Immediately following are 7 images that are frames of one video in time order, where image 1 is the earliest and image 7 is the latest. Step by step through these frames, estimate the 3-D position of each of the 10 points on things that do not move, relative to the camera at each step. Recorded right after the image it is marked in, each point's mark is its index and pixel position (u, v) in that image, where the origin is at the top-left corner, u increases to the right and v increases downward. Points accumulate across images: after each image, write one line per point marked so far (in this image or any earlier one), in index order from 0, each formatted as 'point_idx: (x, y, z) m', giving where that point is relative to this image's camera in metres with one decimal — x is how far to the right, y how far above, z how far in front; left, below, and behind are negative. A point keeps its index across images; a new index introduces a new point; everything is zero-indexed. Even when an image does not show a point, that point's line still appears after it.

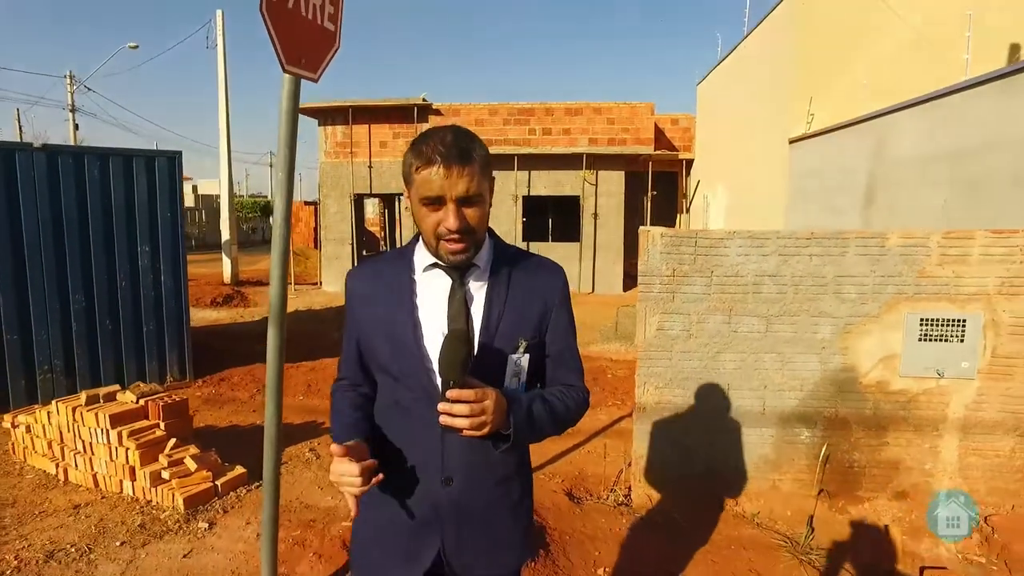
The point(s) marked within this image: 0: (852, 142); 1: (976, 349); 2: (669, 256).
0: (+4.2, +1.8, +8.0) m
1: (+3.0, -0.4, +4.2) m
2: (+1.0, +0.2, +4.3) m
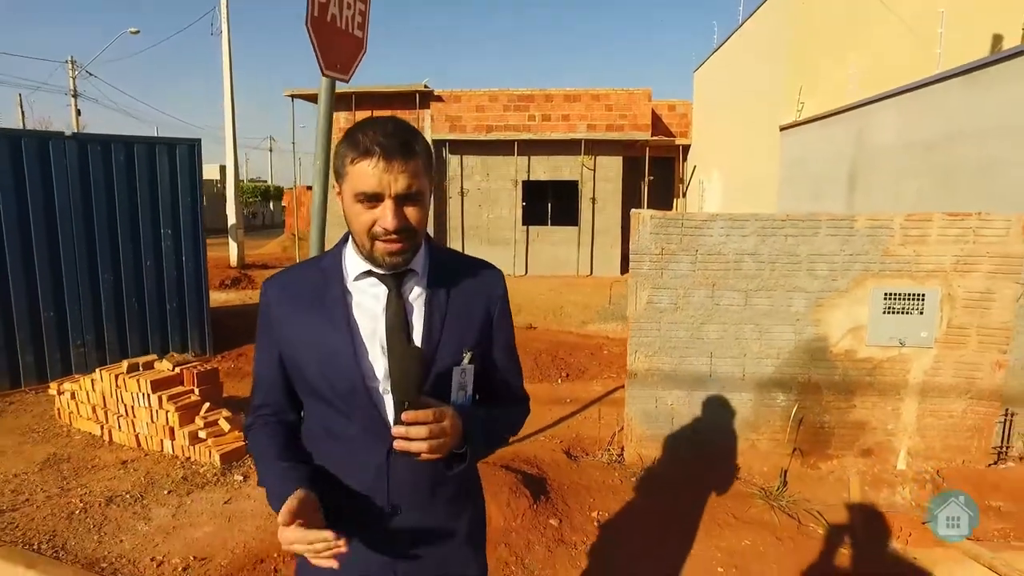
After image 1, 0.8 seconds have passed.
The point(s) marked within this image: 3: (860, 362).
0: (+4.2, +2.1, +8.4) m
1: (+3.0, -0.2, +4.7) m
2: (+1.1, +0.4, +4.7) m
3: (+2.6, -0.5, +4.7) m
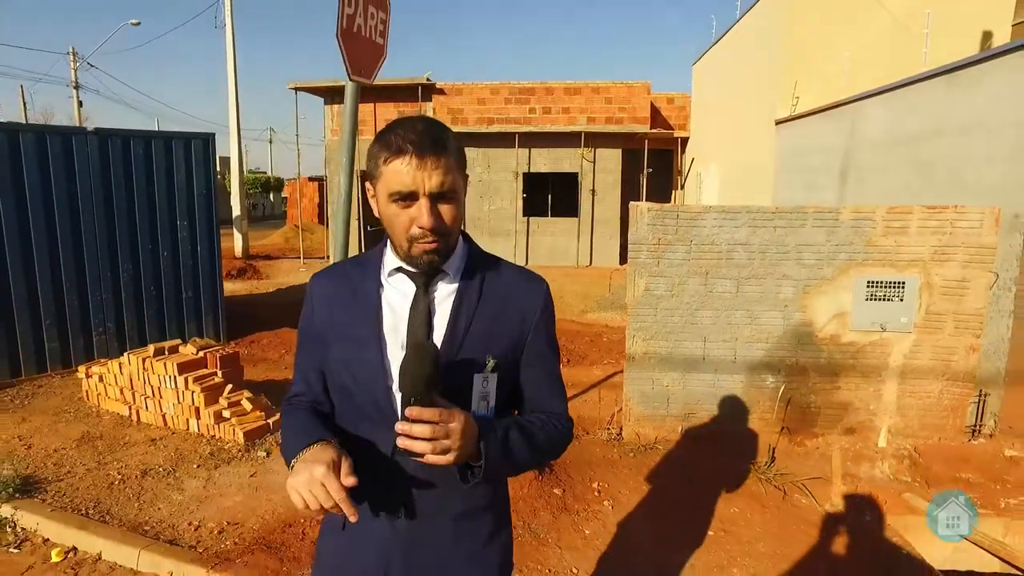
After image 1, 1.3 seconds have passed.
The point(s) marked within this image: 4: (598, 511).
0: (+4.3, +2.2, +8.7) m
1: (+3.1, -0.1, +5.0) m
2: (+1.1, +0.5, +5.0) m
3: (+2.6, -0.5, +5.1) m
4: (+0.5, -1.4, +4.2) m
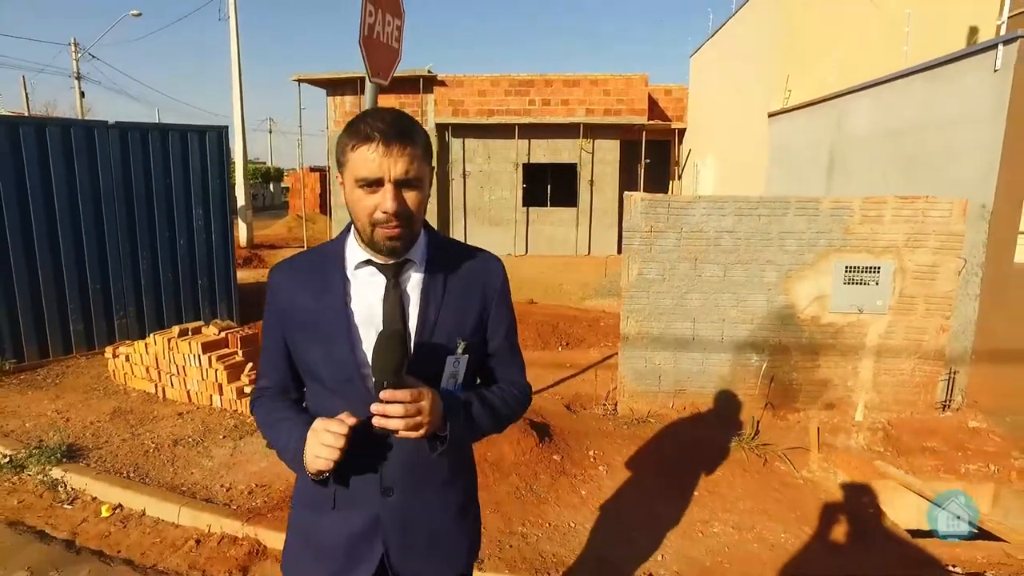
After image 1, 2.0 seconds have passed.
0: (+4.3, +2.4, +9.1) m
1: (+3.1, 0.0, +5.4) m
2: (+1.1, +0.6, +5.4) m
3: (+2.6, -0.3, +5.5) m
4: (+0.6, -1.3, +4.5) m
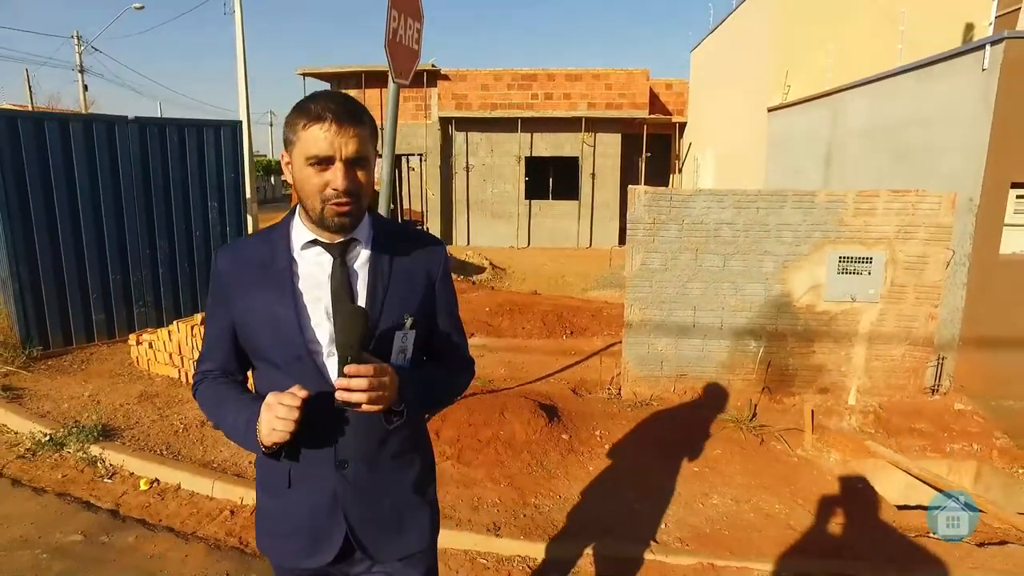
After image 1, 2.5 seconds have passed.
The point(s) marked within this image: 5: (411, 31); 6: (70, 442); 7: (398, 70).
0: (+4.4, +2.5, +9.3) m
1: (+3.2, +0.1, +5.6) m
2: (+1.2, +0.7, +5.7) m
3: (+2.7, -0.2, +5.7) m
4: (+0.7, -1.2, +4.8) m
5: (-0.6, +1.6, +4.0) m
6: (-3.3, -1.1, +4.8) m
7: (-0.7, +1.3, +3.8) m
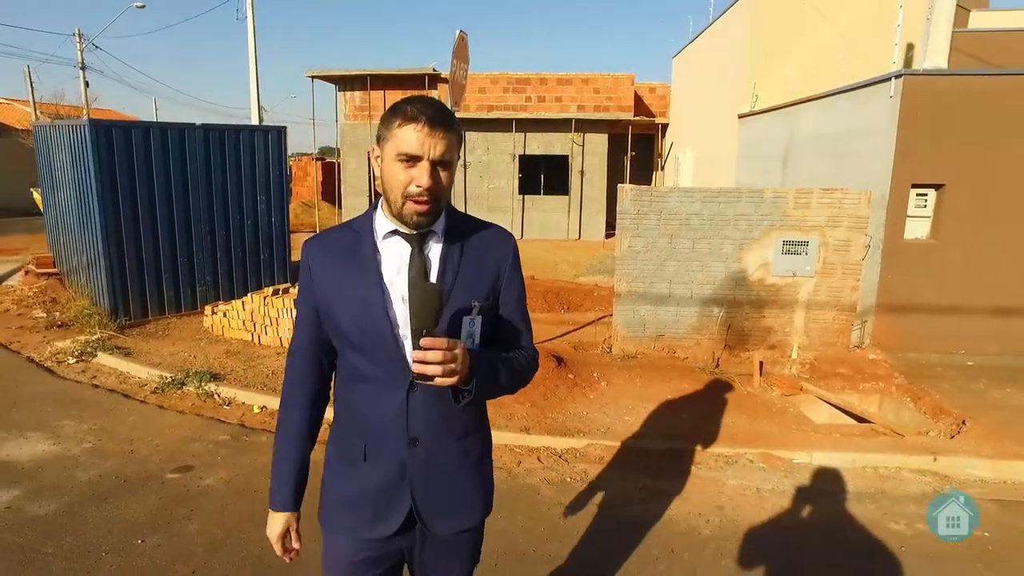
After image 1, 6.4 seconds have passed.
0: (+4.5, +2.8, +10.9) m
1: (+3.4, +0.3, +7.2) m
2: (+1.4, +1.0, +7.2) m
3: (+2.9, 0.0, +7.3) m
4: (+0.8, -1.0, +6.3) m
5: (-0.4, +1.8, +5.4) m
6: (-3.1, -0.9, +6.2) m
7: (-0.5, +1.5, +5.3) m
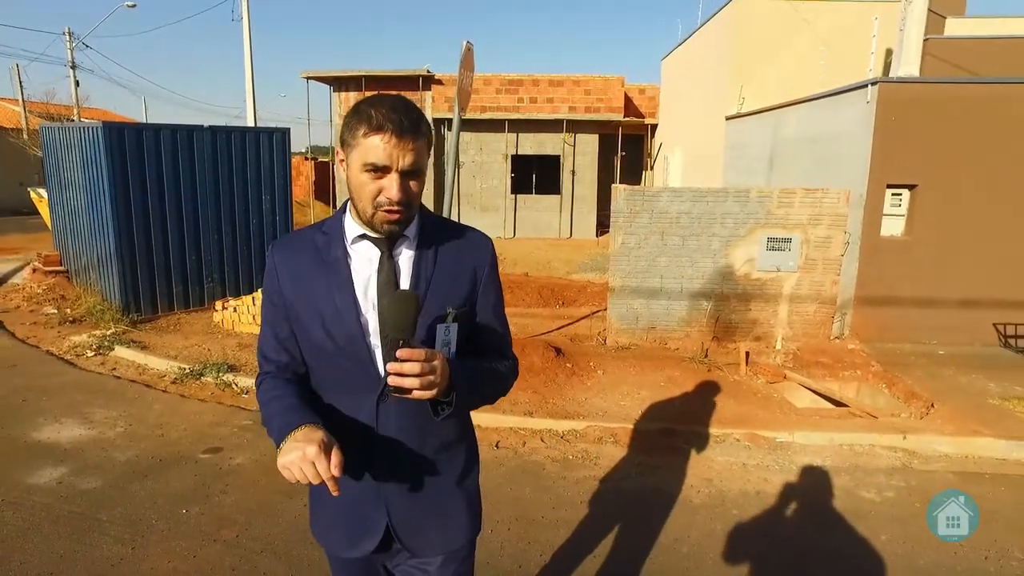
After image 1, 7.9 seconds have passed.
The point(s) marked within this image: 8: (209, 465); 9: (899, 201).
0: (+4.4, +2.9, +11.3) m
1: (+3.3, +0.4, +7.6) m
2: (+1.4, +1.0, +7.6) m
3: (+2.9, +0.1, +7.7) m
4: (+0.8, -0.9, +6.7) m
5: (-0.4, +1.9, +5.8) m
6: (-3.1, -0.8, +6.5) m
7: (-0.4, +1.6, +5.7) m
8: (-2.1, -1.2, +4.6) m
9: (+4.6, +1.0, +7.7) m
